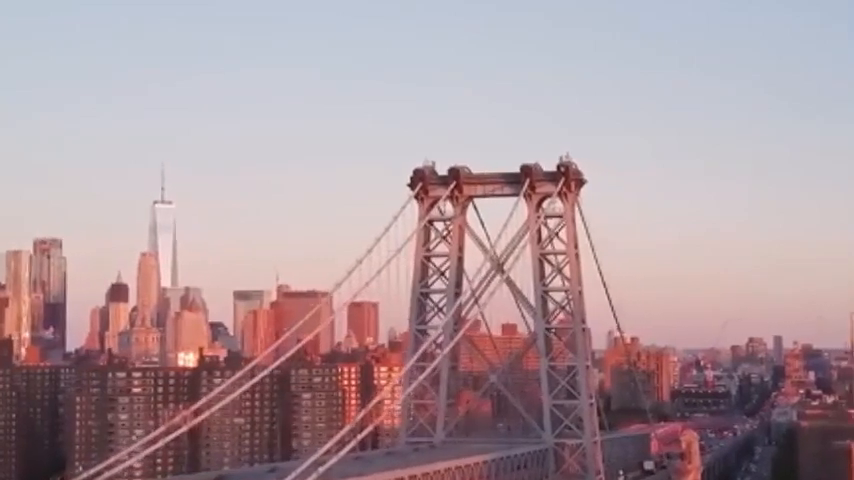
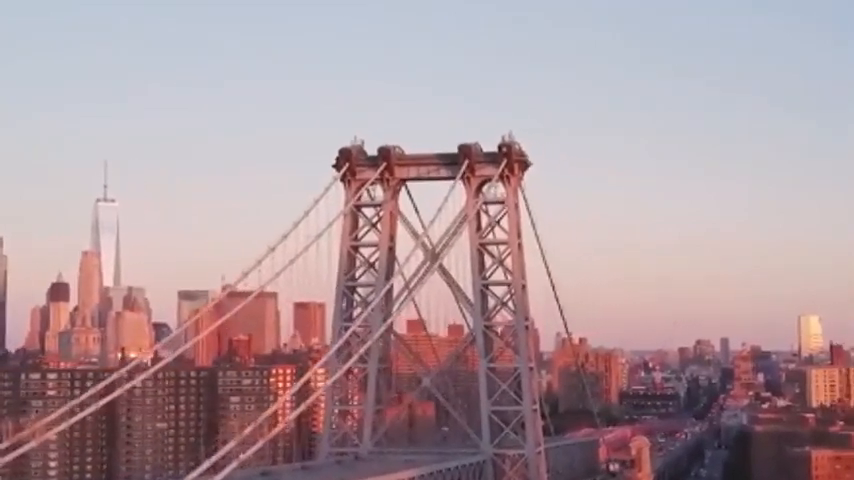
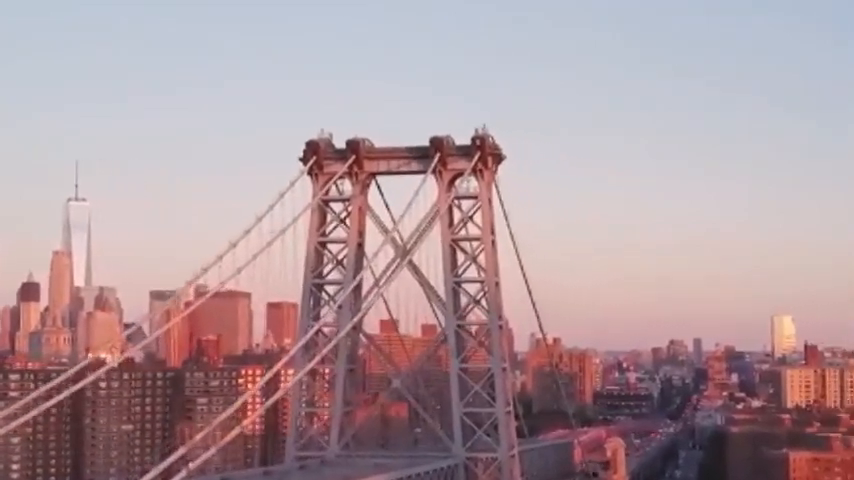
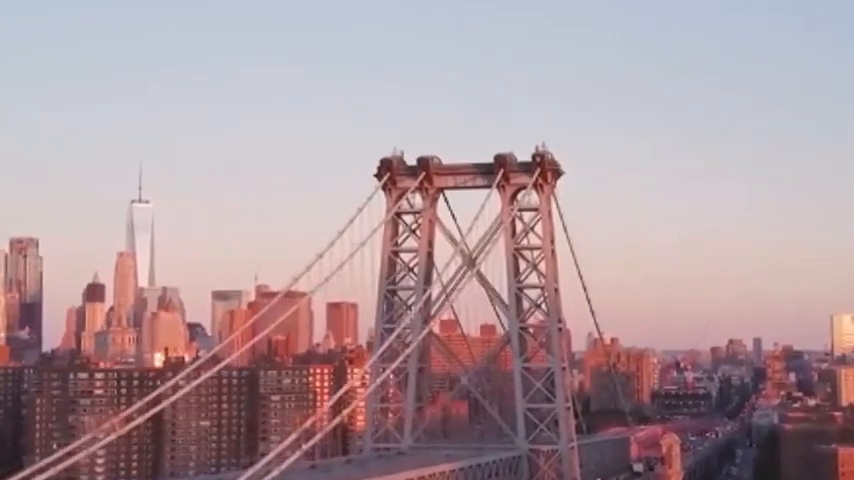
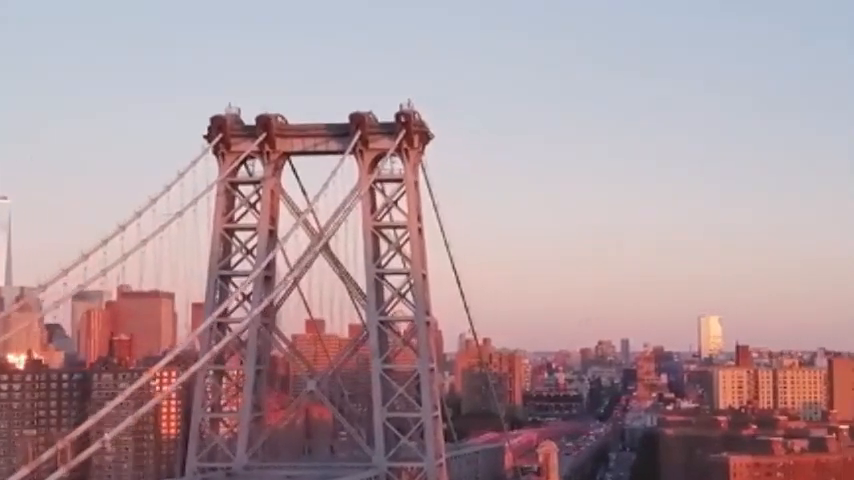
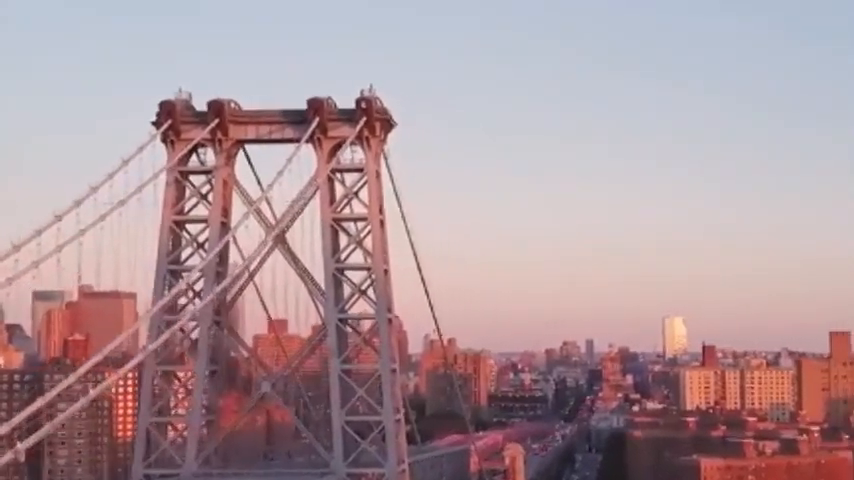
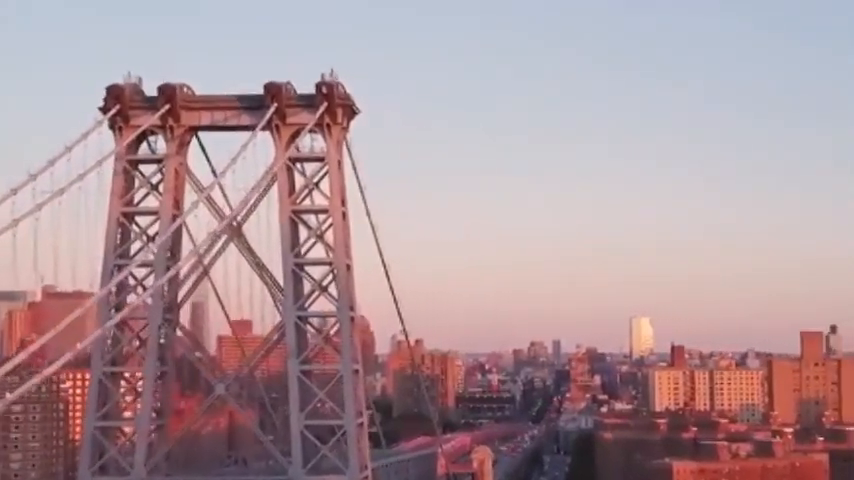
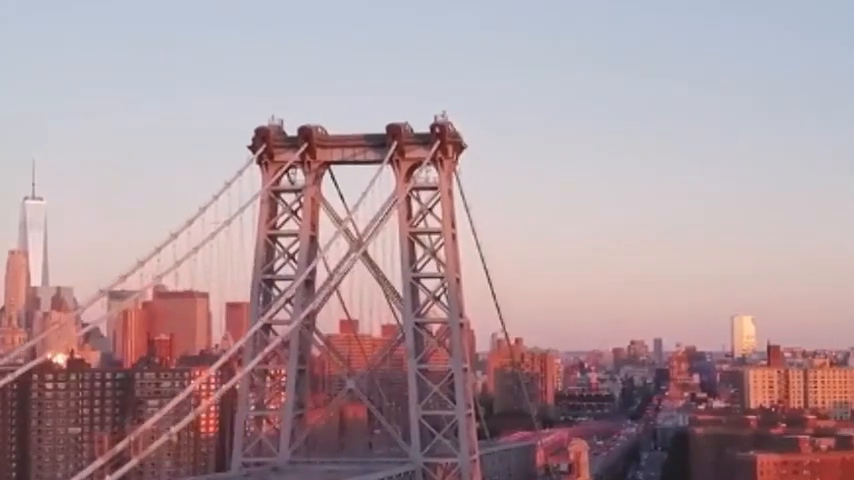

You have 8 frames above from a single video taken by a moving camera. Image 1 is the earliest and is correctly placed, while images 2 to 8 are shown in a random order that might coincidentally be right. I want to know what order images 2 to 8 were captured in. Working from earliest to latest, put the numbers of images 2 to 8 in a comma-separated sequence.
4, 2, 3, 8, 5, 6, 7
